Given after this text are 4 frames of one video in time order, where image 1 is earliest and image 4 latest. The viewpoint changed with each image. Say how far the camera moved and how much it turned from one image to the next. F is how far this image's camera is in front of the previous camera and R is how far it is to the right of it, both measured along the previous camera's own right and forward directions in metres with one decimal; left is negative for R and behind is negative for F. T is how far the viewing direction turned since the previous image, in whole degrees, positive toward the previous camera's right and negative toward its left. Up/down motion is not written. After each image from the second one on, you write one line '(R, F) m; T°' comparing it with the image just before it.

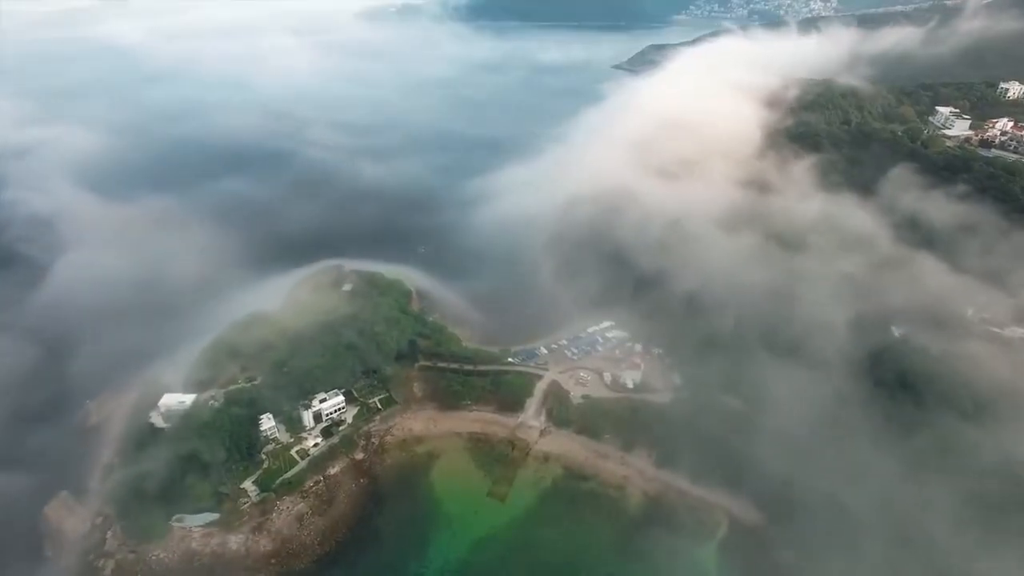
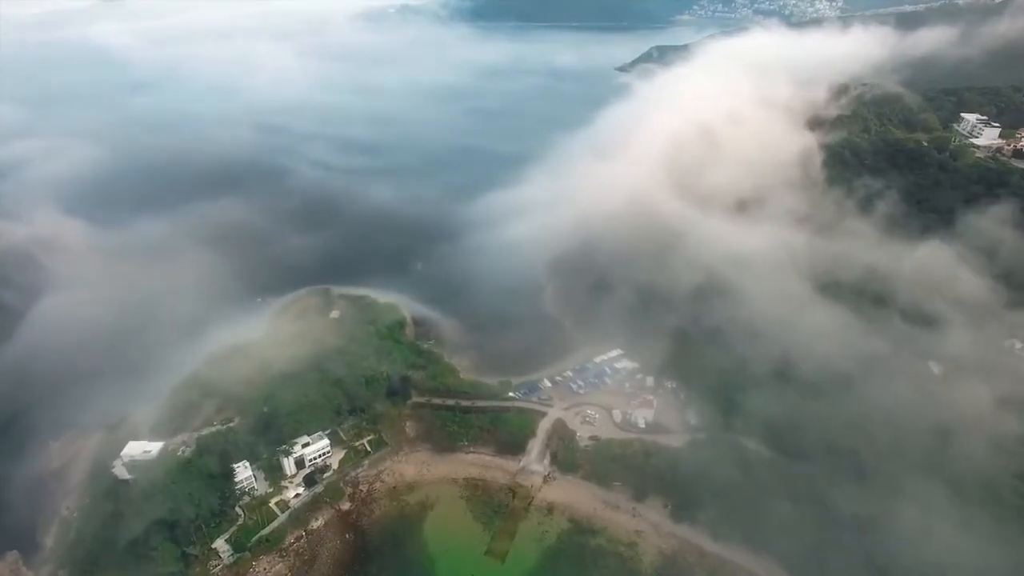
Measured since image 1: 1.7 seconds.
(+0.1, +1.3) m; 0°
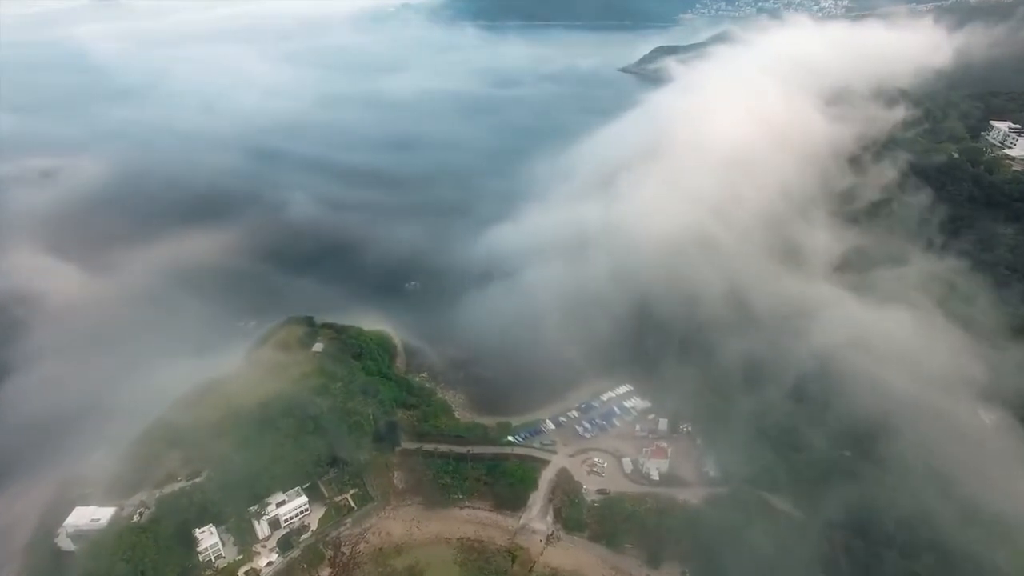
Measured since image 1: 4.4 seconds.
(+0.1, +1.5) m; 0°
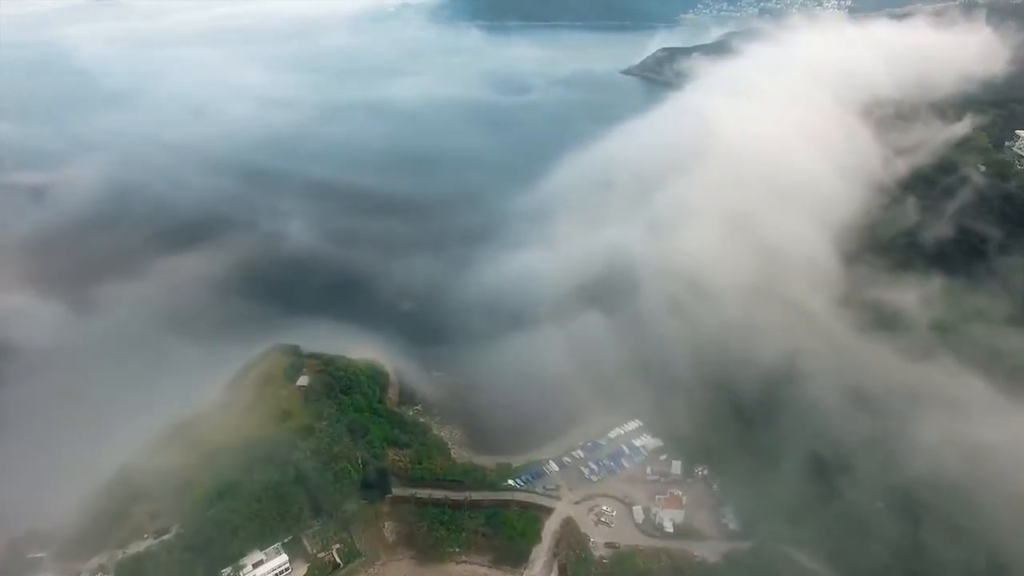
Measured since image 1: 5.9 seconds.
(0.0, +1.2) m; 0°
